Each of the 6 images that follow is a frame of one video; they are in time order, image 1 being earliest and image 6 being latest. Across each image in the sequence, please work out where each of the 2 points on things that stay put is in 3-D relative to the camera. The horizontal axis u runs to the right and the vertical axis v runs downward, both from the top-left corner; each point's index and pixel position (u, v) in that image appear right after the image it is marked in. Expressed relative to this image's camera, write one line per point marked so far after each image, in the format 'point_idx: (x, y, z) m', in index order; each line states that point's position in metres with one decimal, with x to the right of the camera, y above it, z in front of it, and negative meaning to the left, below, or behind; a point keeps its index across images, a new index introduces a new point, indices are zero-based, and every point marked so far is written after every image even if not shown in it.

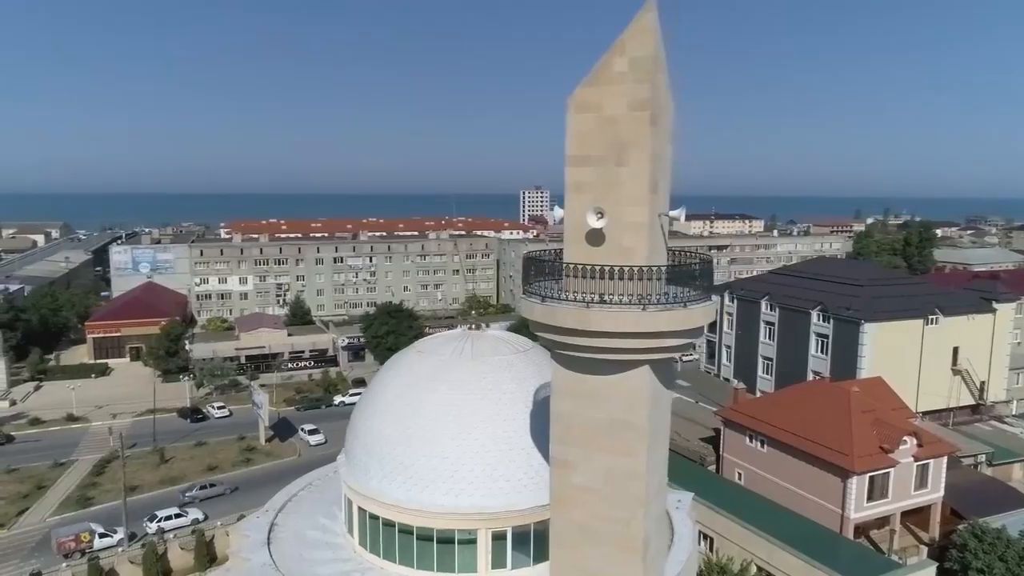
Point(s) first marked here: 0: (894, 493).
0: (+10.5, -5.7, +18.8) m
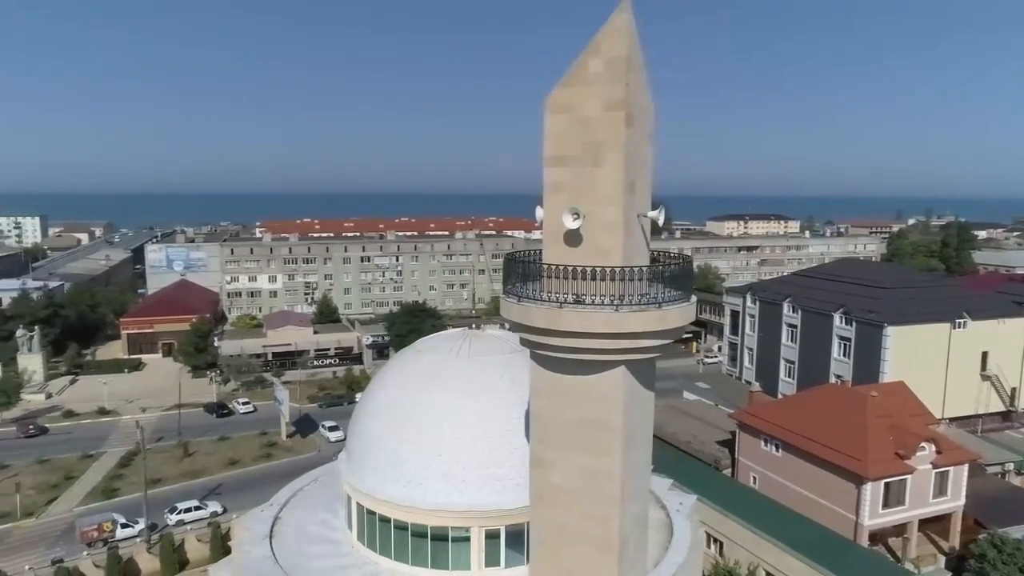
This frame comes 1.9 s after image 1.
0: (+10.8, -5.8, +18.3) m
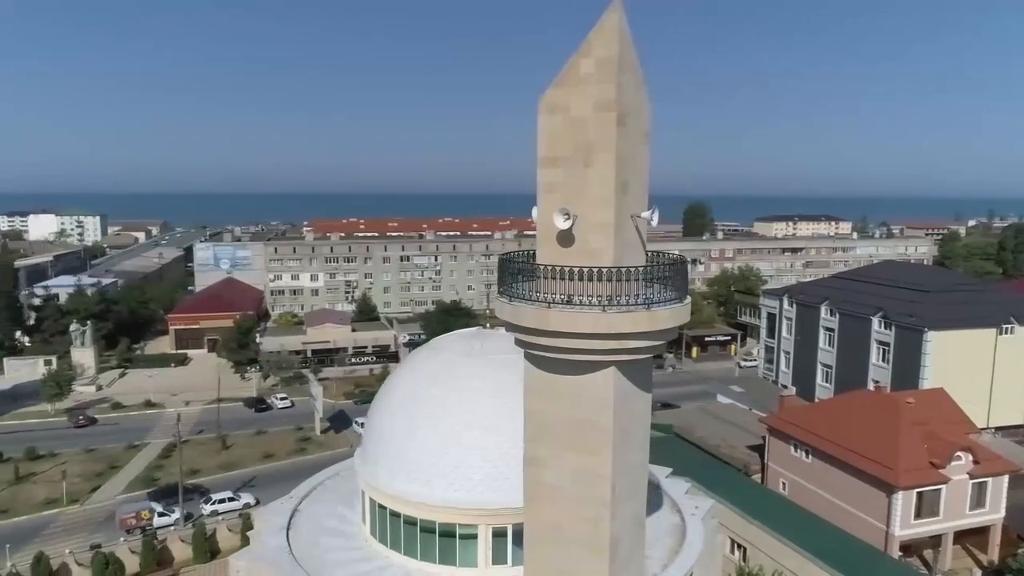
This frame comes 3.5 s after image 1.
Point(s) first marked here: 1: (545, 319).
0: (+11.3, -5.9, +17.7) m
1: (+0.3, -0.3, +7.0) m
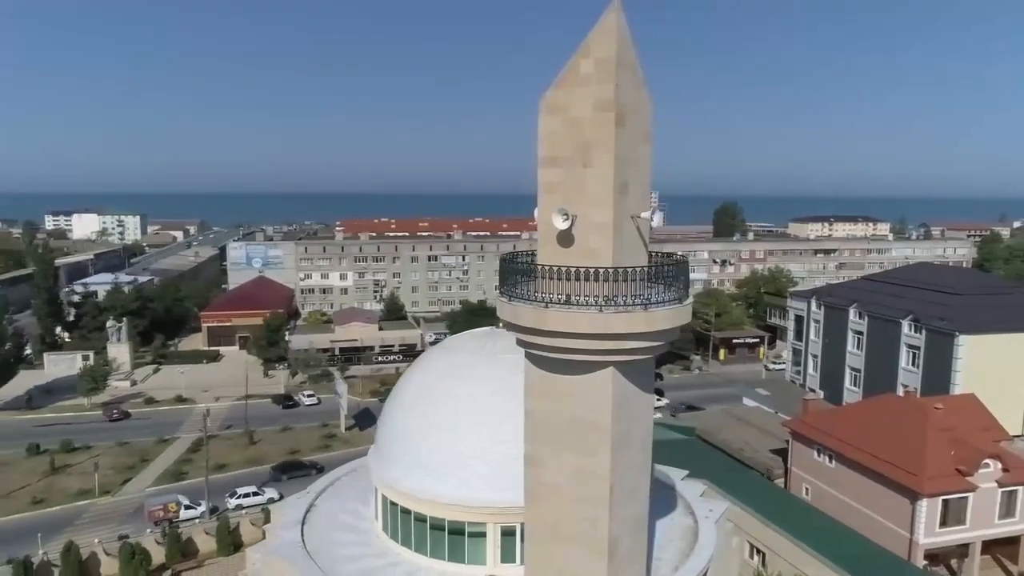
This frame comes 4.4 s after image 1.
0: (+11.7, -5.9, +17.3) m
1: (+0.3, -0.3, +7.0) m
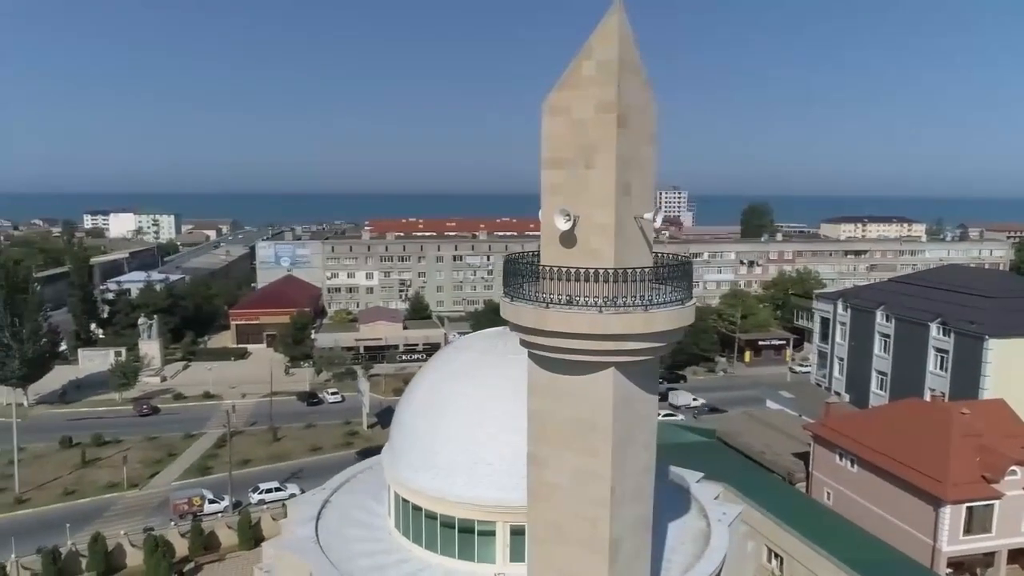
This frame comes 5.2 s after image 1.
0: (+12.1, -6.0, +16.9) m
1: (+0.3, -0.3, +7.0) m
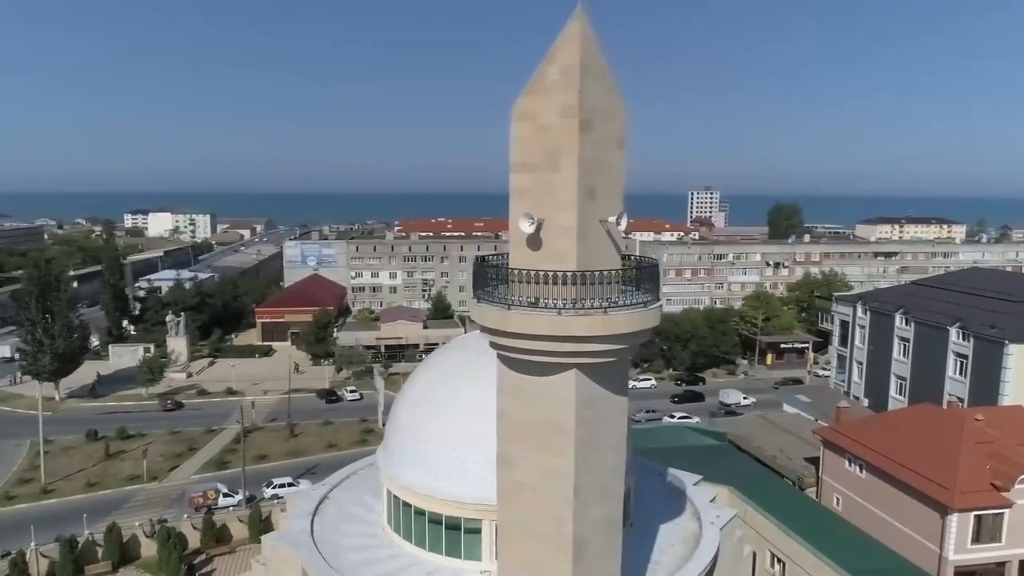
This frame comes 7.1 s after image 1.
0: (+12.1, -6.1, +16.5) m
1: (0.0, -0.3, +7.2) m
